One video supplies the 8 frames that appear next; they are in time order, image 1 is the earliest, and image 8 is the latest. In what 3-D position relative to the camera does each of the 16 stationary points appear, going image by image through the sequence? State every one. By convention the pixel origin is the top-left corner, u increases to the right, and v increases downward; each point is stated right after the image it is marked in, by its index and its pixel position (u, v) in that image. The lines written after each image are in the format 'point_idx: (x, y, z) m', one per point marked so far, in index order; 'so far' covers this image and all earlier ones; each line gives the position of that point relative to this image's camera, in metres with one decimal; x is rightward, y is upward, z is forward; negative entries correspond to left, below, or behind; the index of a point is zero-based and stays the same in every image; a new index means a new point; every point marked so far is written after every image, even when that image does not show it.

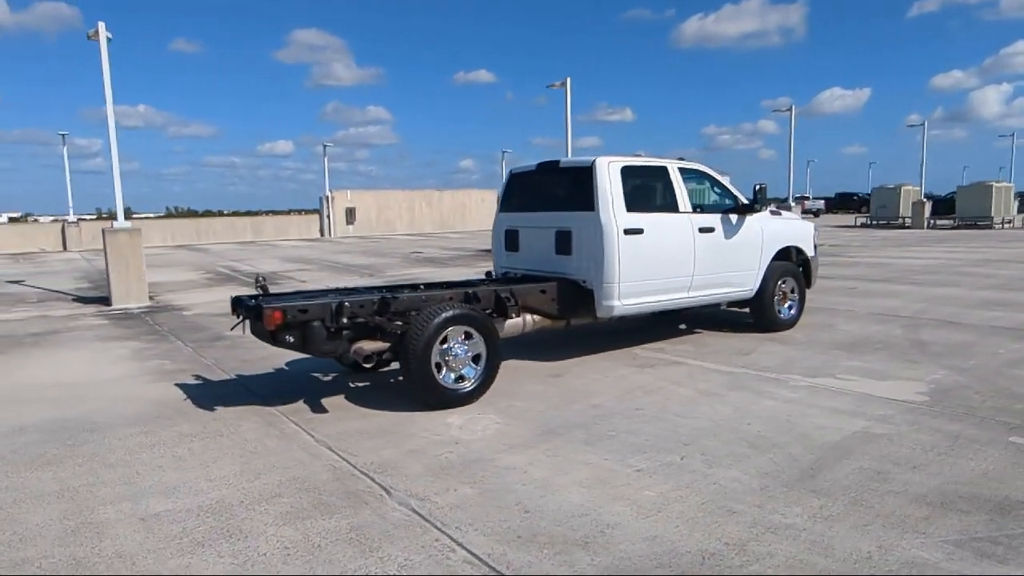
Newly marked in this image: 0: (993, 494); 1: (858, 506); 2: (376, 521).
0: (+2.7, -1.2, +3.9) m
1: (+1.9, -1.2, +3.9) m
2: (-0.8, -1.4, +4.0) m
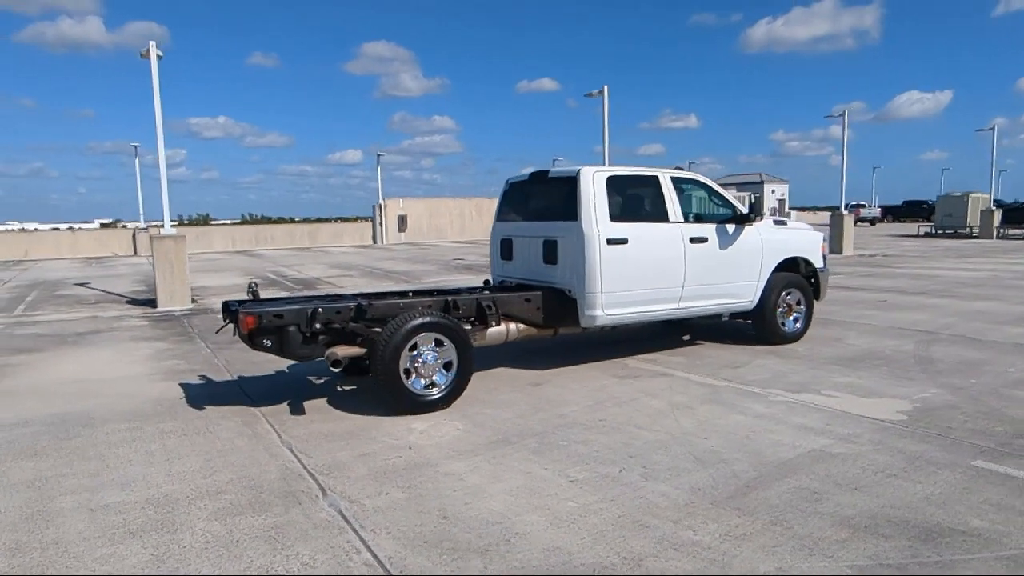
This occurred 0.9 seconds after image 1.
0: (+2.2, -1.3, +3.8) m
1: (+1.4, -1.3, +3.8) m
2: (-1.3, -1.4, +4.2) m
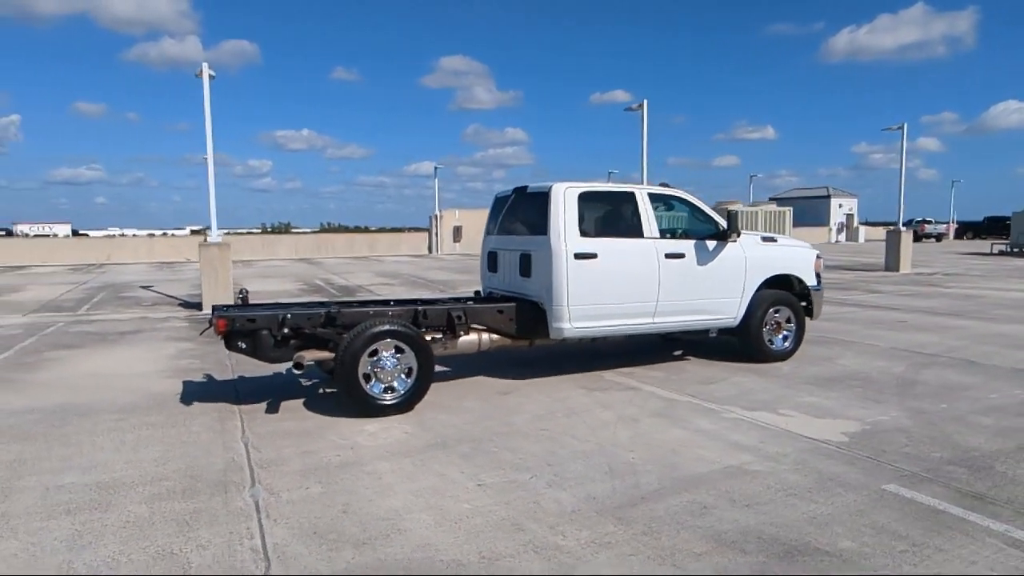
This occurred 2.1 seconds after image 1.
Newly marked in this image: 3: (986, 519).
0: (+1.5, -1.4, +3.8) m
1: (+0.7, -1.4, +3.9) m
2: (-1.9, -1.4, +4.5) m
3: (+2.7, -1.3, +4.0) m
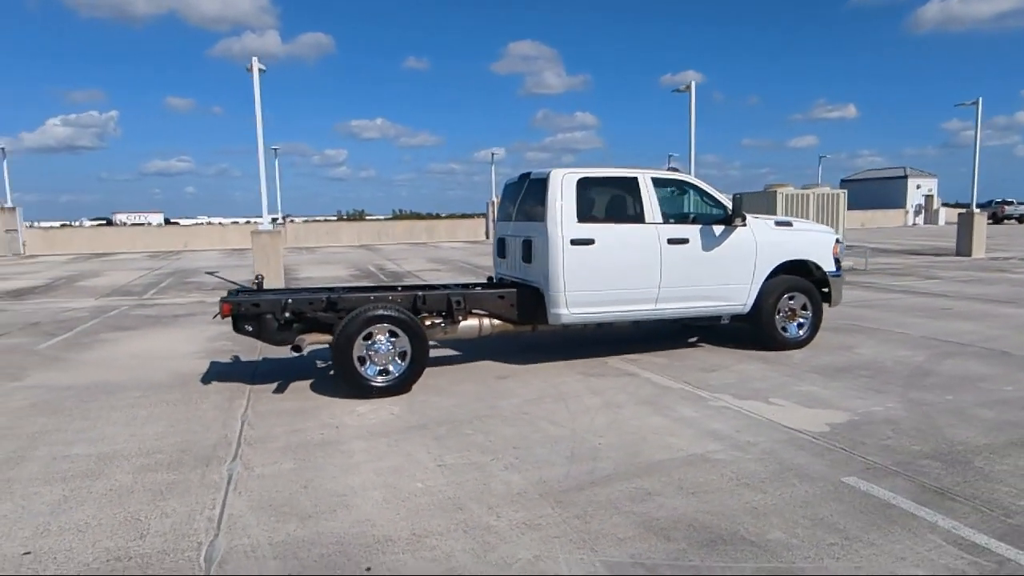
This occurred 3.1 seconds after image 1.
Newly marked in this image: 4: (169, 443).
0: (+1.1, -1.3, +3.7) m
1: (+0.3, -1.3, +3.9) m
2: (-2.2, -1.3, +4.9) m
3: (+2.3, -1.3, +3.8) m
4: (-2.8, -1.3, +5.6) m
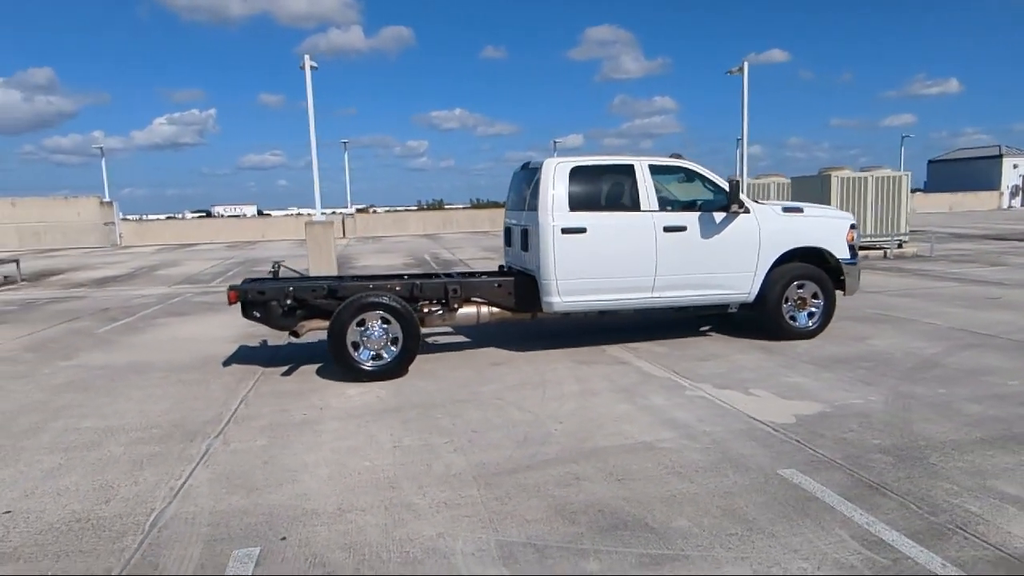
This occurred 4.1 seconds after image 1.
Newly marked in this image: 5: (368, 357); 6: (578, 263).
0: (+0.6, -1.2, +3.8) m
1: (-0.1, -1.2, +4.1) m
2: (-2.6, -1.3, +5.3) m
3: (+1.8, -1.2, +3.7) m
4: (-3.0, -1.2, +6.1) m
5: (-1.5, -0.7, +7.1) m
6: (+0.7, +0.3, +7.3) m
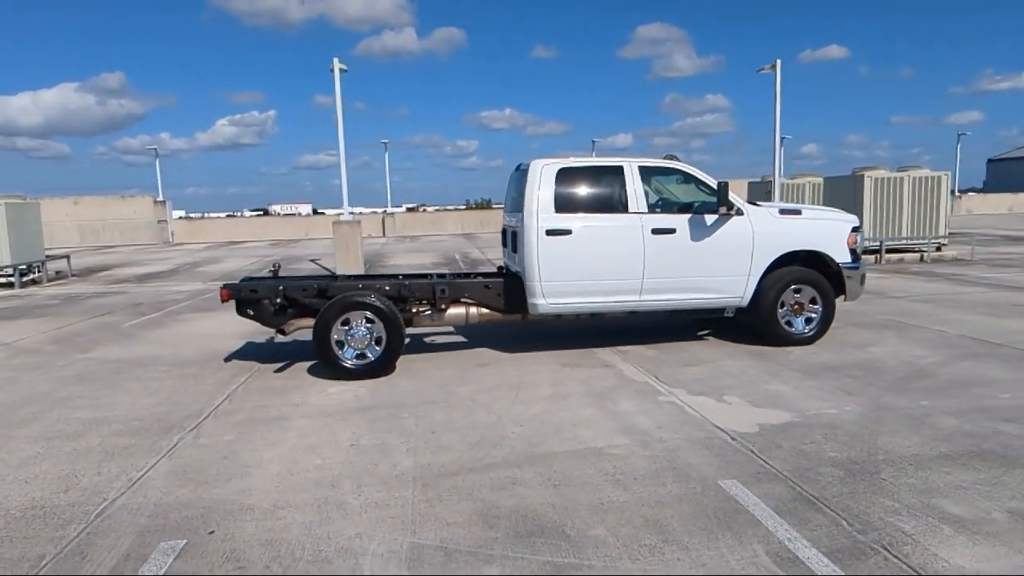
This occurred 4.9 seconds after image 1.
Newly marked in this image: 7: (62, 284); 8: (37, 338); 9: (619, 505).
0: (+0.2, -1.3, +3.7) m
1: (-0.5, -1.3, +4.1) m
2: (-2.9, -1.2, +5.5) m
3: (+1.4, -1.2, +3.6) m
4: (-3.3, -1.1, +6.3) m
5: (-1.7, -0.7, +7.2) m
6: (+0.5, +0.2, +7.3) m
7: (-12.6, +0.1, +19.3) m
8: (-7.4, -0.8, +10.7) m
9: (+0.6, -1.2, +3.9) m
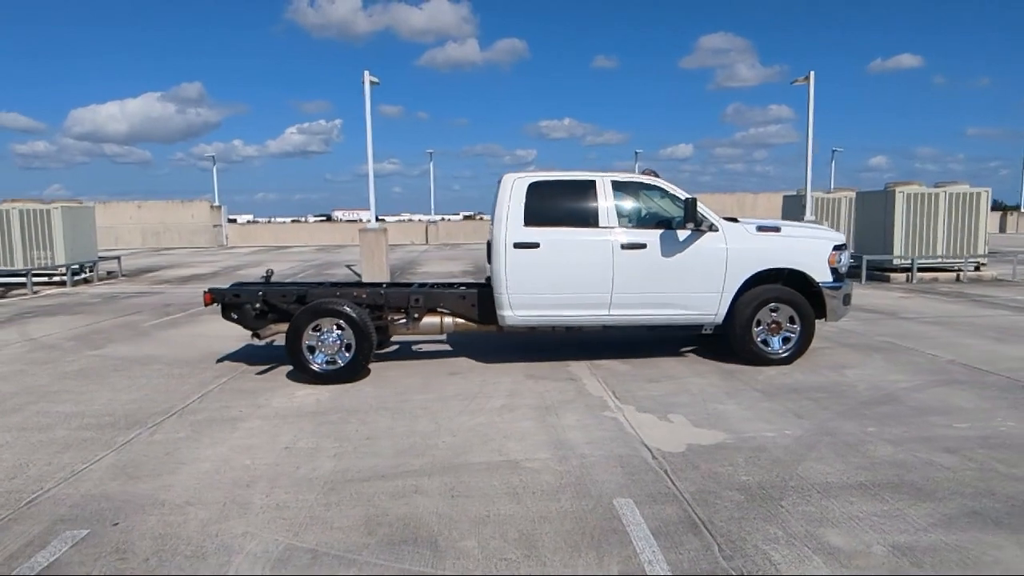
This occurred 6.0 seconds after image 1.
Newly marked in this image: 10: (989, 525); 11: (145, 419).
0: (-0.5, -1.3, +3.8) m
1: (-1.2, -1.3, +4.2) m
2: (-3.4, -1.3, +5.8) m
3: (+0.7, -1.3, +3.6) m
4: (-3.7, -1.2, +6.7) m
5: (-2.0, -0.8, +7.4) m
6: (+0.2, +0.1, +7.3) m
7: (-11.9, +0.1, +20.4) m
8: (-7.4, -0.8, +11.4) m
9: (0.0, -1.3, +3.9) m
10: (+2.5, -1.3, +3.7) m
11: (-3.4, -1.2, +6.3) m
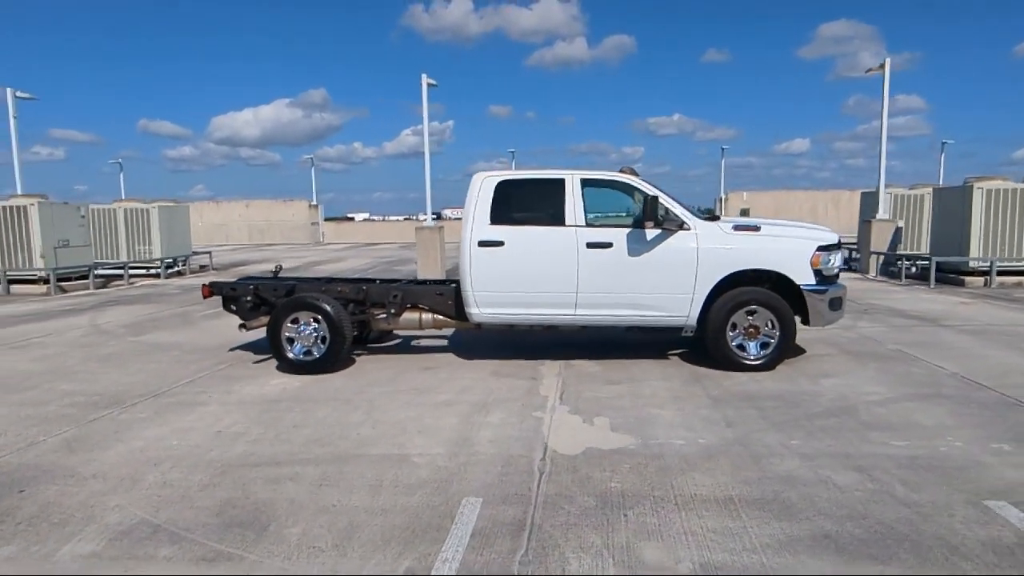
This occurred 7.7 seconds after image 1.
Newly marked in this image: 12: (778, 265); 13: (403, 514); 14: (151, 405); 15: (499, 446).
0: (-1.4, -1.3, +4.0) m
1: (-2.0, -1.3, +4.5) m
2: (-4.0, -1.2, +6.4) m
3: (-0.3, -1.3, +3.5) m
4: (-4.2, -1.1, +7.3) m
5: (-2.4, -0.7, +7.8) m
6: (-0.2, +0.1, +7.3) m
7: (-10.1, +0.4, +22.2) m
8: (-7.1, -0.6, +12.5) m
9: (-1.0, -1.3, +4.0) m
10: (+1.6, -1.3, +3.4) m
11: (-3.9, -1.1, +6.9) m
12: (+2.7, +0.2, +7.0) m
13: (-0.6, -1.3, +3.9) m
14: (-3.5, -1.1, +6.7) m
15: (-0.1, -1.2, +5.1) m
